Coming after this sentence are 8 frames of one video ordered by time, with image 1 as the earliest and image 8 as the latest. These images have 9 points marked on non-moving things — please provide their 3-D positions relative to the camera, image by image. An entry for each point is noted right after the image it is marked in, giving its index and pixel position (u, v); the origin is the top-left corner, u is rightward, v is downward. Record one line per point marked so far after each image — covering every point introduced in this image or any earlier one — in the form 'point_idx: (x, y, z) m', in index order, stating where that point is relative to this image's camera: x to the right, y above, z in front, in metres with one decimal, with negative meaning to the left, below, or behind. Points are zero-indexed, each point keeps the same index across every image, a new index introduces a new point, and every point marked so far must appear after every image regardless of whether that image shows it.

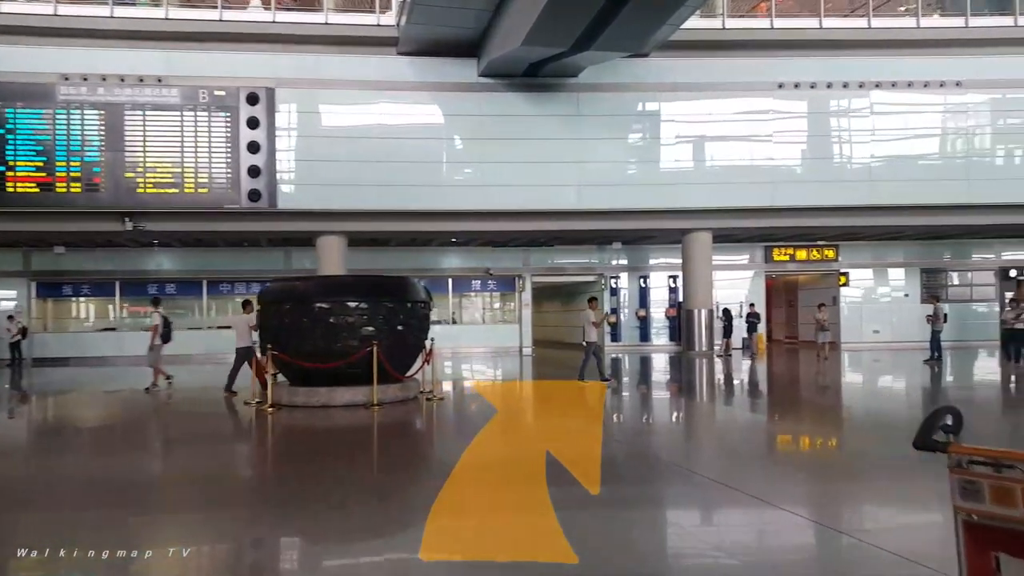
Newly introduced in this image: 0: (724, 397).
0: (+3.7, -1.9, +13.0) m
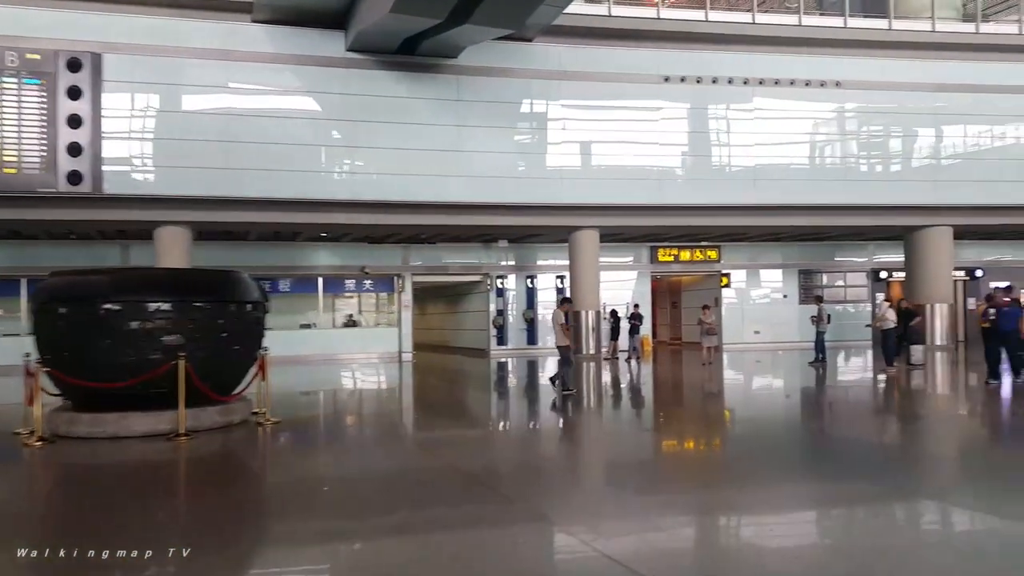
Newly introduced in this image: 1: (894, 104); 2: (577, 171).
0: (+1.7, -1.9, +12.6) m
1: (+9.8, +4.8, +19.1) m
2: (+1.6, +2.9, +18.0) m
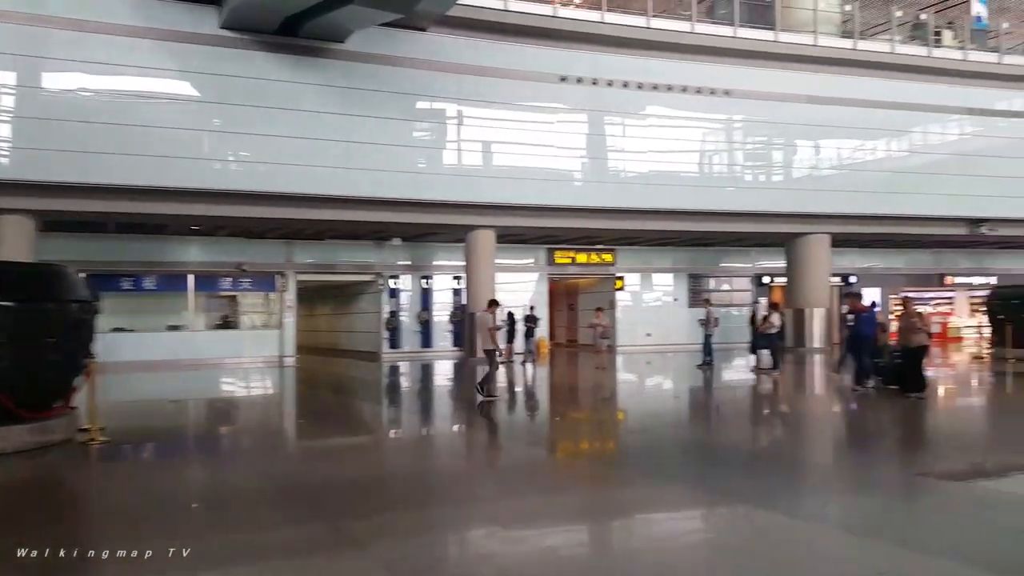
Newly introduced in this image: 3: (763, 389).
0: (-0.1, -1.9, +12.3) m
1: (+7.1, +4.7, +19.8) m
2: (-0.9, +2.8, +17.6) m
3: (+4.8, -1.9, +14.1) m
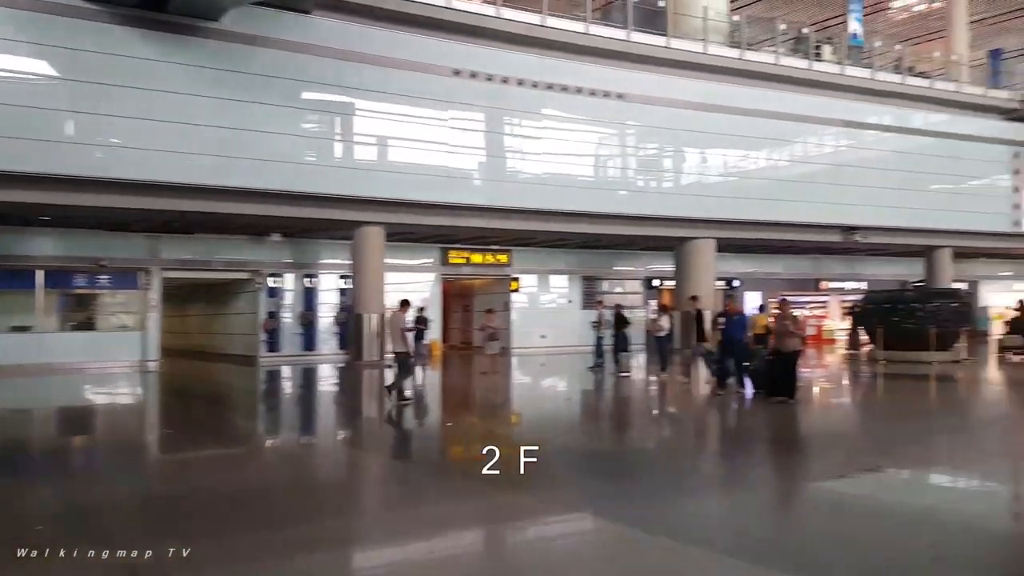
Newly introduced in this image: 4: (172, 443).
0: (-1.9, -2.0, +11.8) m
1: (+4.3, +4.6, +20.3) m
2: (-3.4, +2.8, +17.0) m
3: (+2.7, -2.0, +14.3) m
4: (-4.3, -2.0, +9.4) m
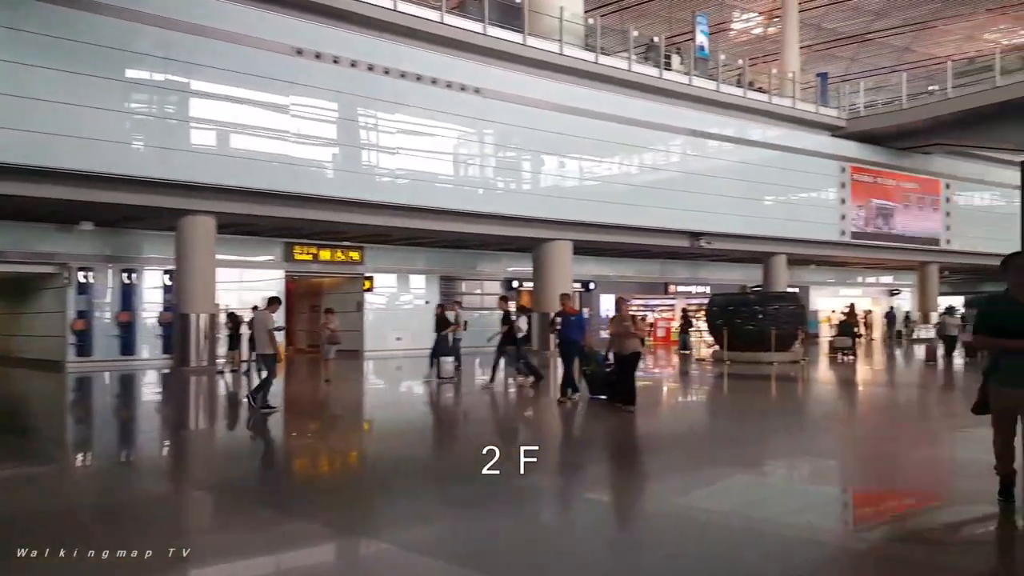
0: (-4.1, -1.9, +10.7) m
1: (+0.5, +4.5, +20.3) m
2: (-6.5, +2.9, +15.6) m
3: (-0.1, -2.0, +14.1) m
4: (-6.1, -1.9, +8.0) m
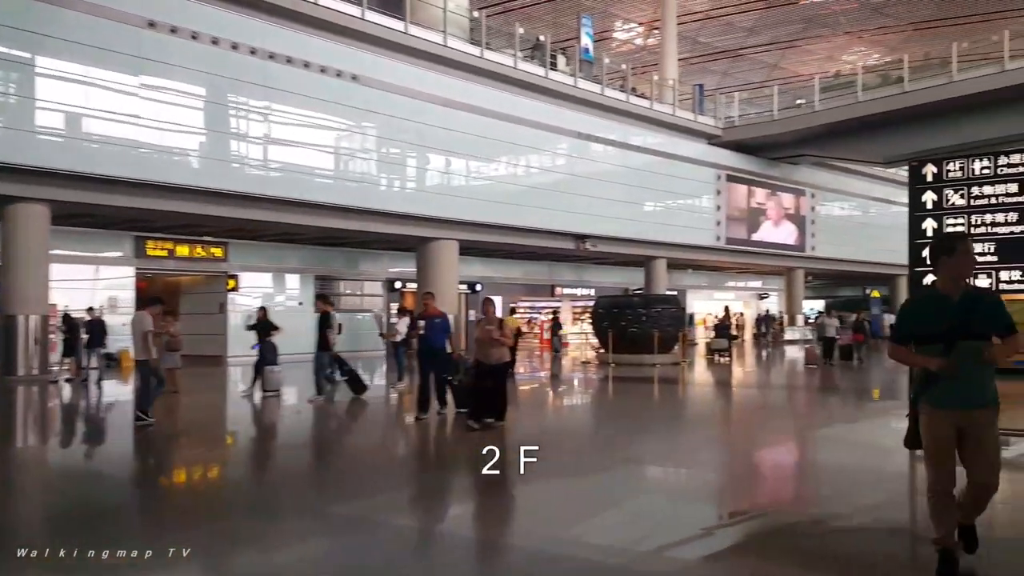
0: (-5.7, -1.9, +9.6) m
1: (-2.6, +4.5, +19.7) m
2: (-8.8, +2.9, +14.0) m
3: (-2.2, -2.0, +13.5) m
4: (-7.3, -1.9, +6.6) m
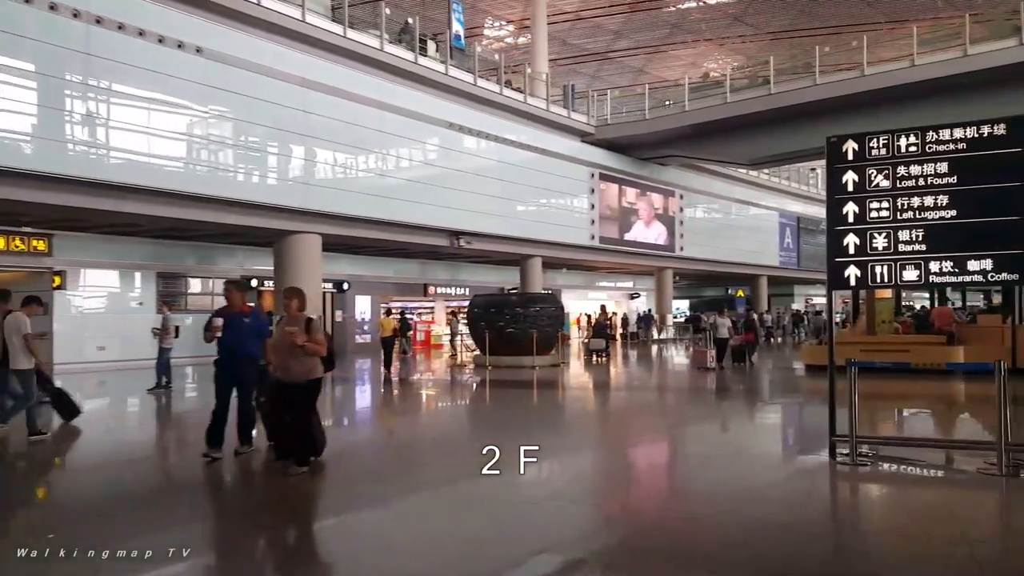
0: (-7.2, -1.9, +7.7) m
1: (-5.8, +4.5, +18.3) m
2: (-10.9, +2.9, +11.6) m
3: (-4.4, -2.0, +12.2) m
4: (-8.2, -1.8, +4.5) m
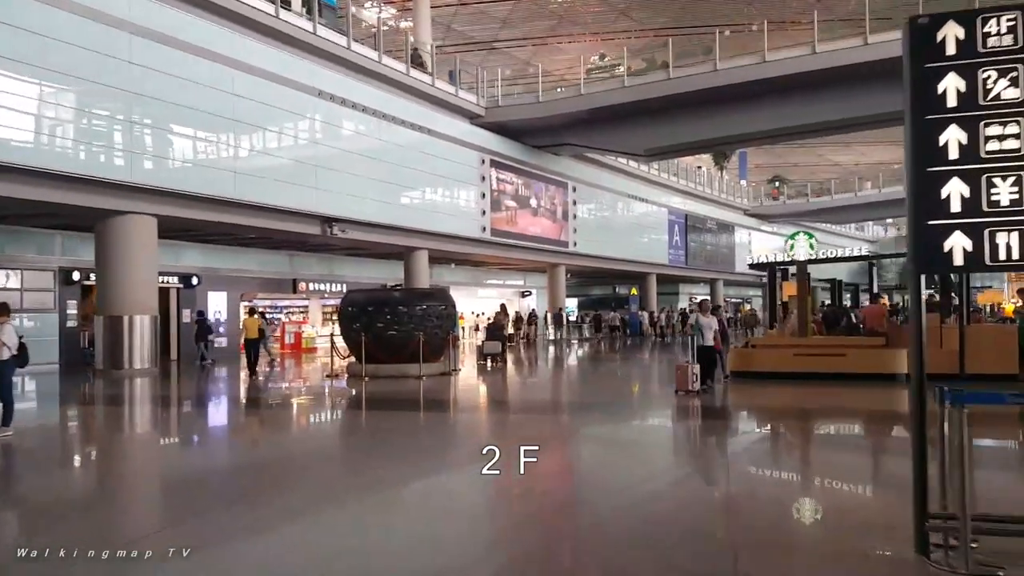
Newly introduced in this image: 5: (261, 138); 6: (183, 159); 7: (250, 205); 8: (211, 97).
0: (-8.1, -1.8, +5.1) m
1: (-8.3, +4.6, +15.7) m
2: (-12.4, +3.0, +8.4) m
3: (-6.0, -1.9, +9.9) m
4: (-8.6, -1.8, +1.7) m
5: (-6.5, +3.6, +18.9) m
6: (-8.2, +2.8, +16.3) m
7: (-6.9, +1.9, +18.6) m
8: (-7.1, +4.2, +17.8) m
